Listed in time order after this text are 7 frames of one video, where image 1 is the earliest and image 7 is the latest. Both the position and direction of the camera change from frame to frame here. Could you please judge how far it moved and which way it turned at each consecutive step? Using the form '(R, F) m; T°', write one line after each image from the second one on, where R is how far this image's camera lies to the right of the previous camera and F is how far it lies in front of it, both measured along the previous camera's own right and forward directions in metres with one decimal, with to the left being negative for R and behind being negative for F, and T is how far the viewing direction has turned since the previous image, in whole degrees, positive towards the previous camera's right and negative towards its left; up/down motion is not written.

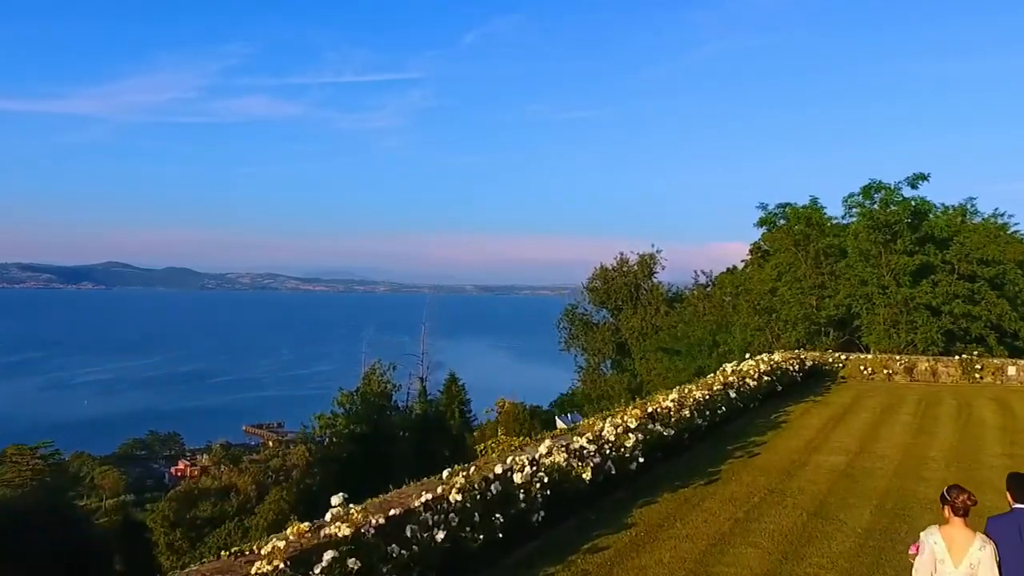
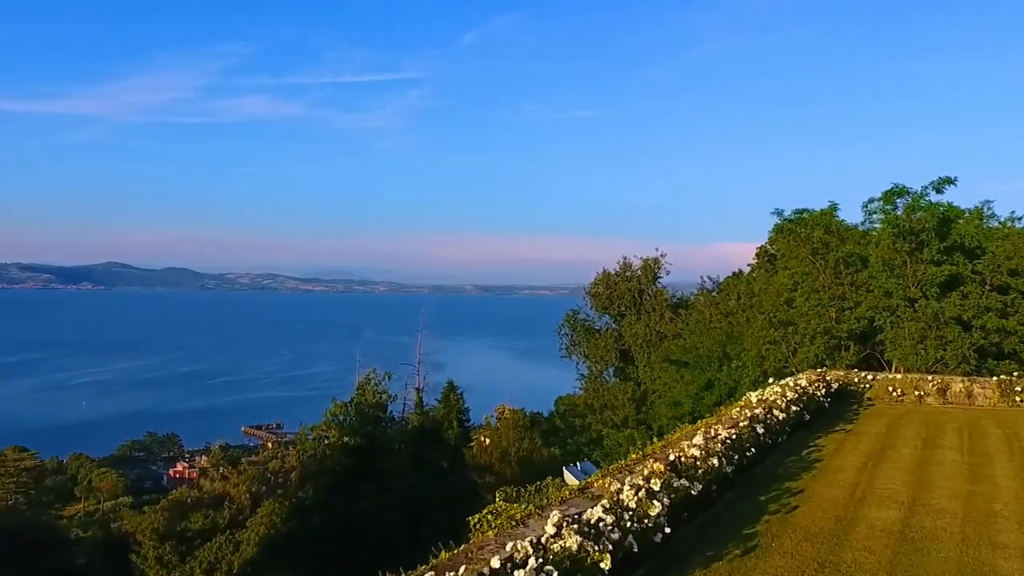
(0.0, +0.4) m; 0°
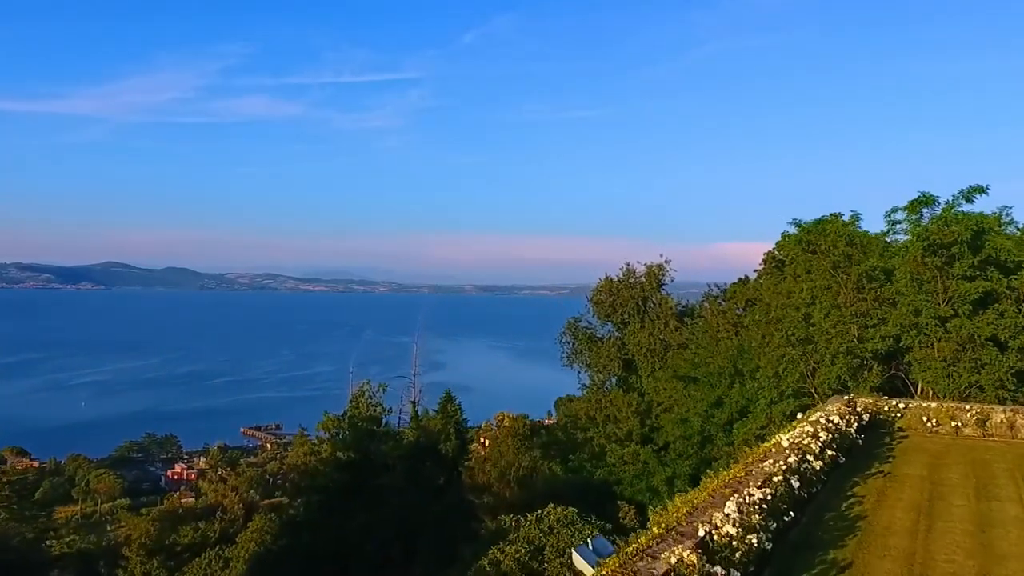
(0.0, +0.5) m; 0°
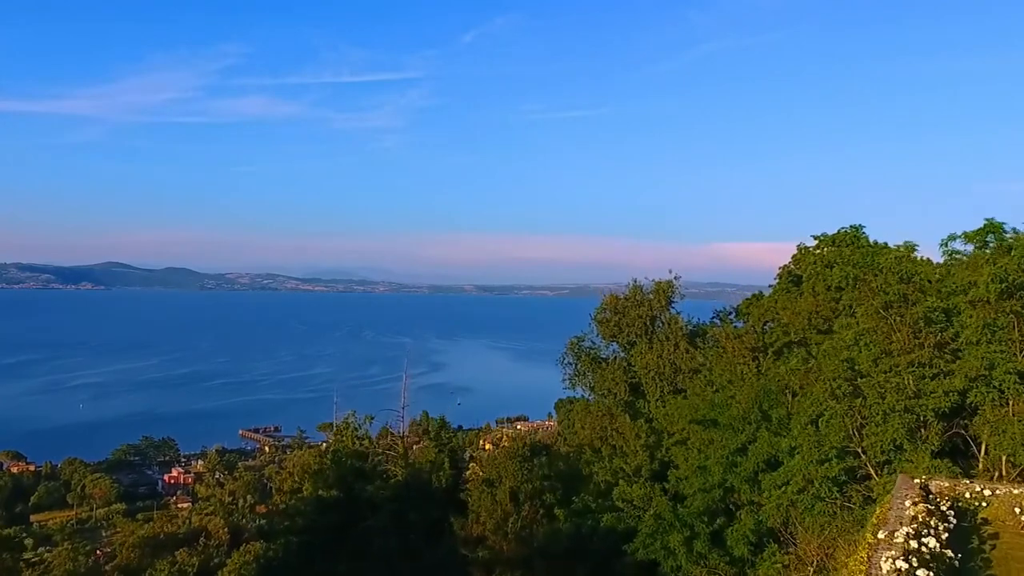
(0.0, +0.9) m; 0°
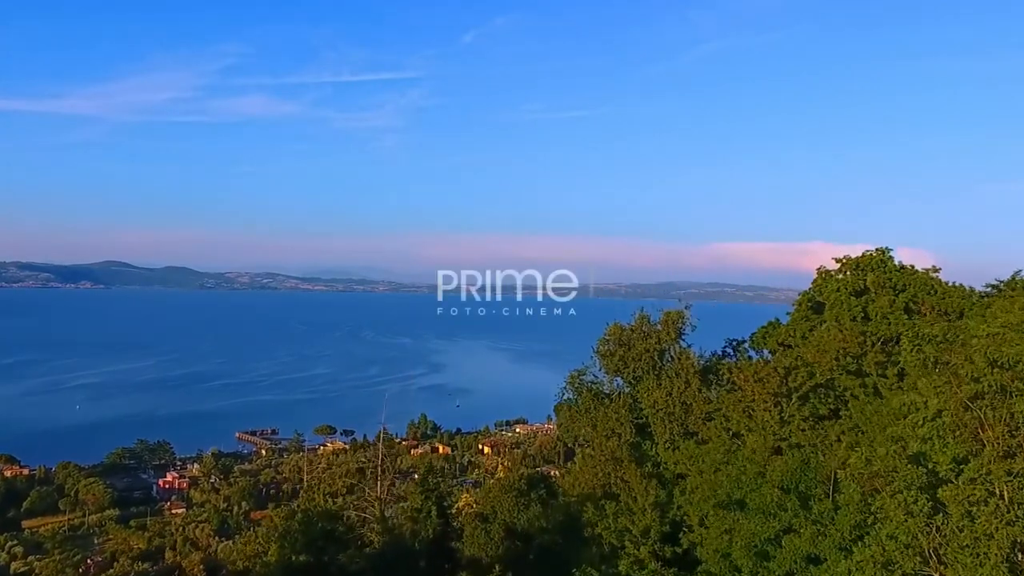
(+0.1, +1.2) m; 0°
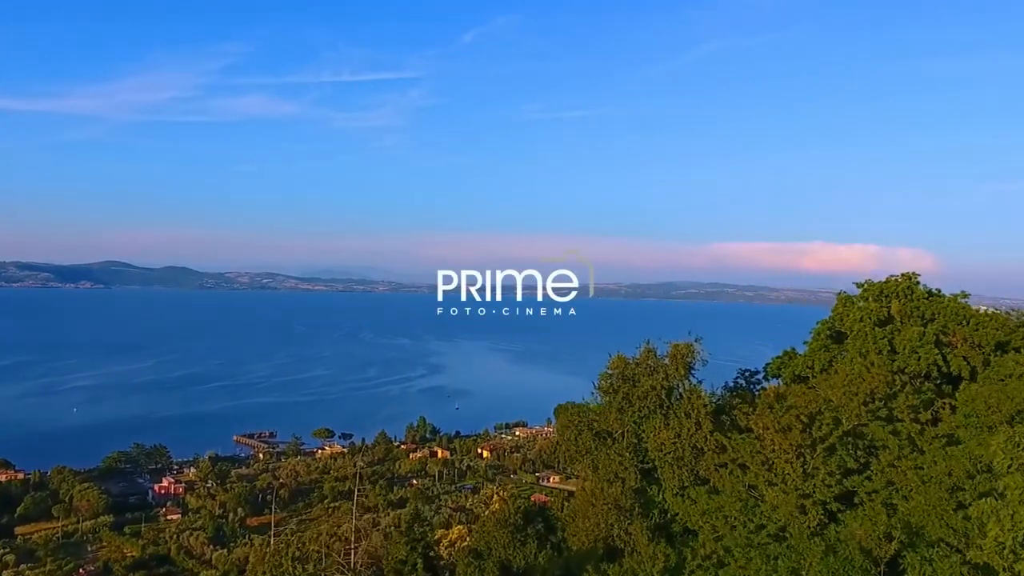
(+0.1, +1.0) m; 0°
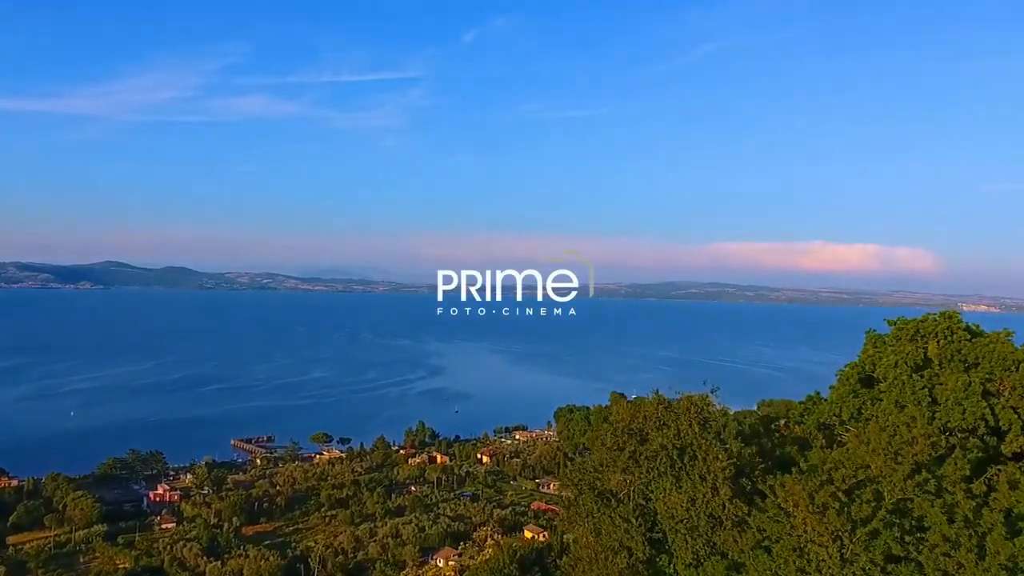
(+0.1, +1.3) m; 0°
